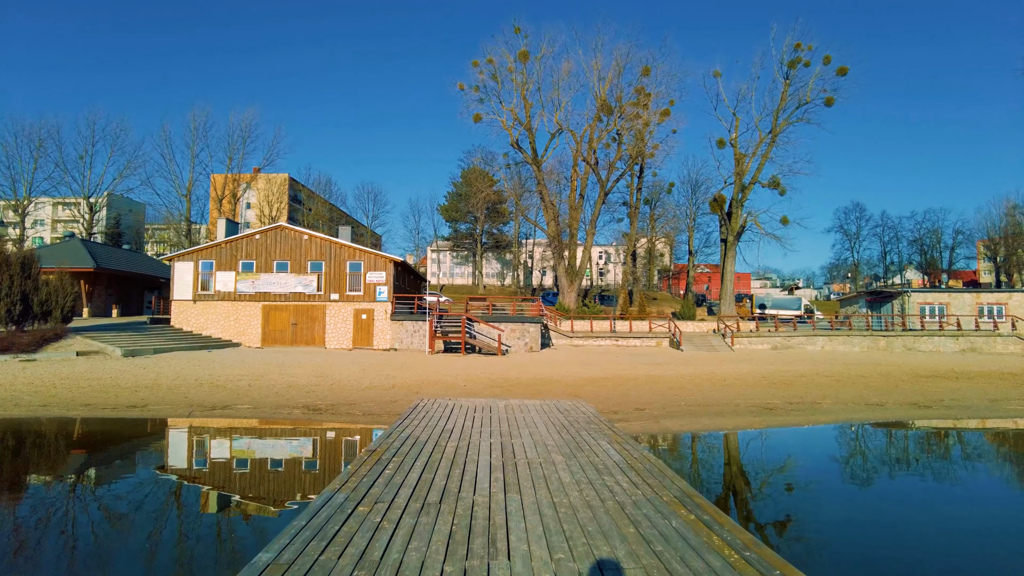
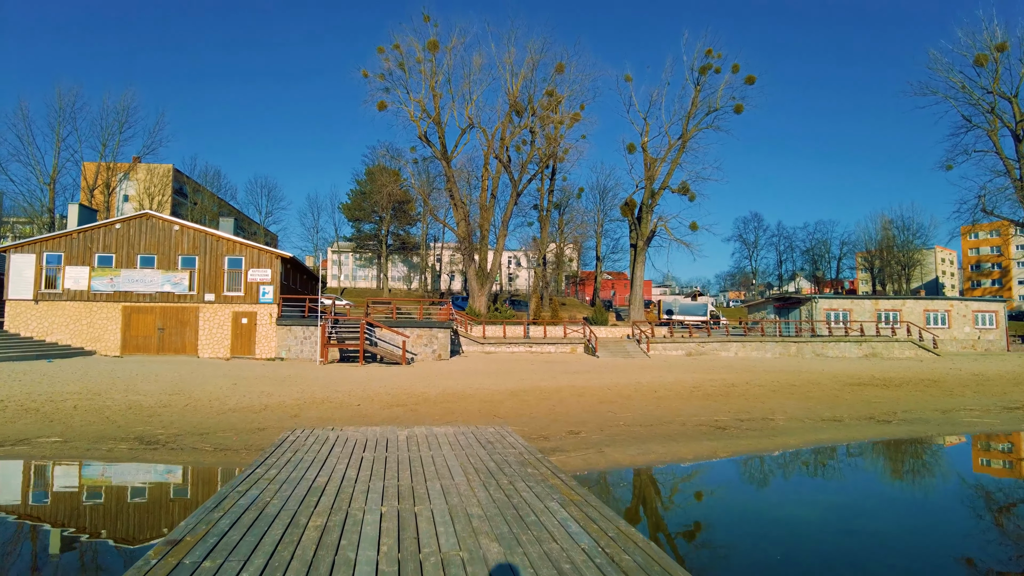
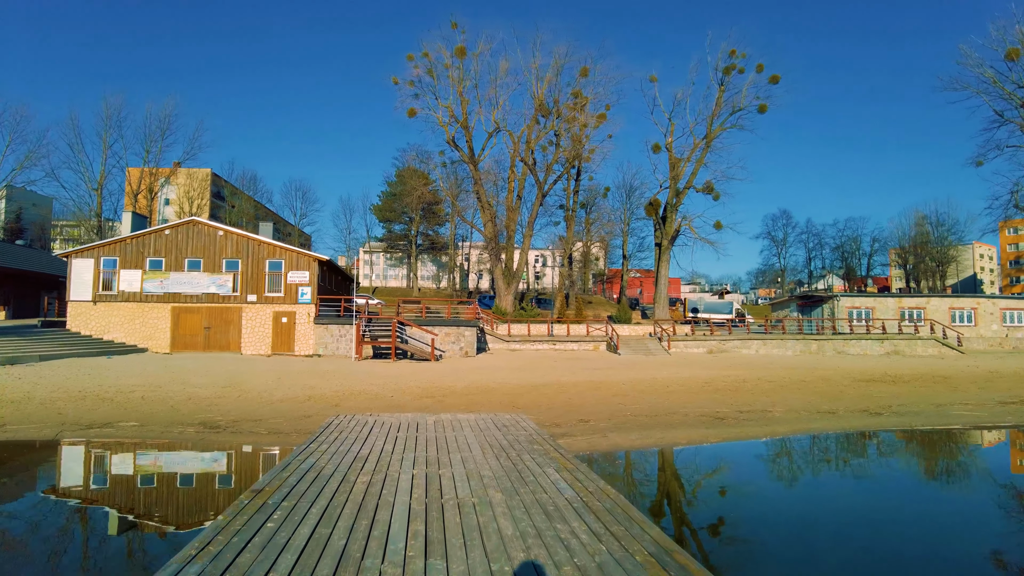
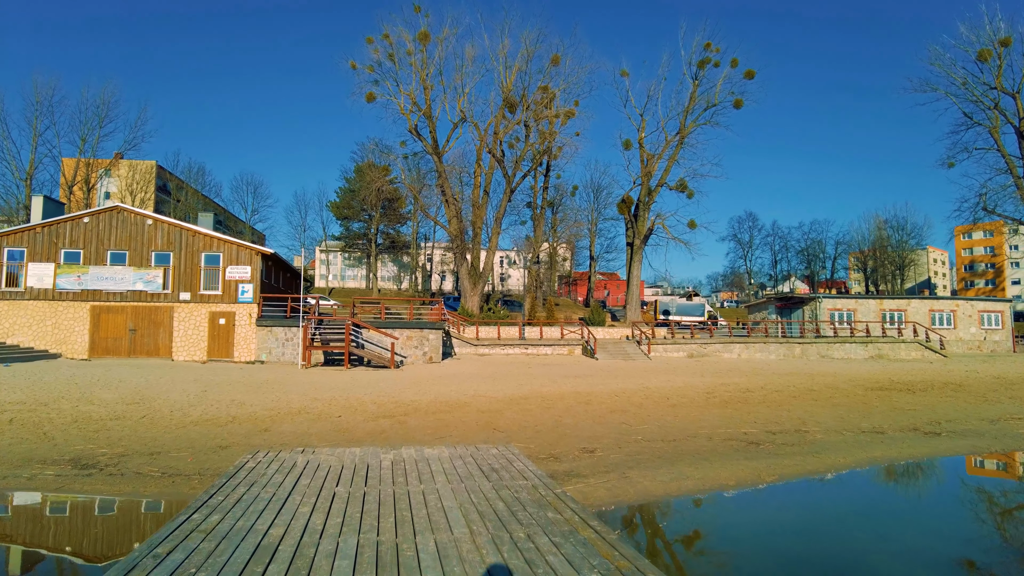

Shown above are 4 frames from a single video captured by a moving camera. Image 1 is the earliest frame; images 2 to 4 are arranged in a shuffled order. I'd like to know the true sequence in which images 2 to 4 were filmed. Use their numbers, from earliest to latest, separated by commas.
3, 2, 4
